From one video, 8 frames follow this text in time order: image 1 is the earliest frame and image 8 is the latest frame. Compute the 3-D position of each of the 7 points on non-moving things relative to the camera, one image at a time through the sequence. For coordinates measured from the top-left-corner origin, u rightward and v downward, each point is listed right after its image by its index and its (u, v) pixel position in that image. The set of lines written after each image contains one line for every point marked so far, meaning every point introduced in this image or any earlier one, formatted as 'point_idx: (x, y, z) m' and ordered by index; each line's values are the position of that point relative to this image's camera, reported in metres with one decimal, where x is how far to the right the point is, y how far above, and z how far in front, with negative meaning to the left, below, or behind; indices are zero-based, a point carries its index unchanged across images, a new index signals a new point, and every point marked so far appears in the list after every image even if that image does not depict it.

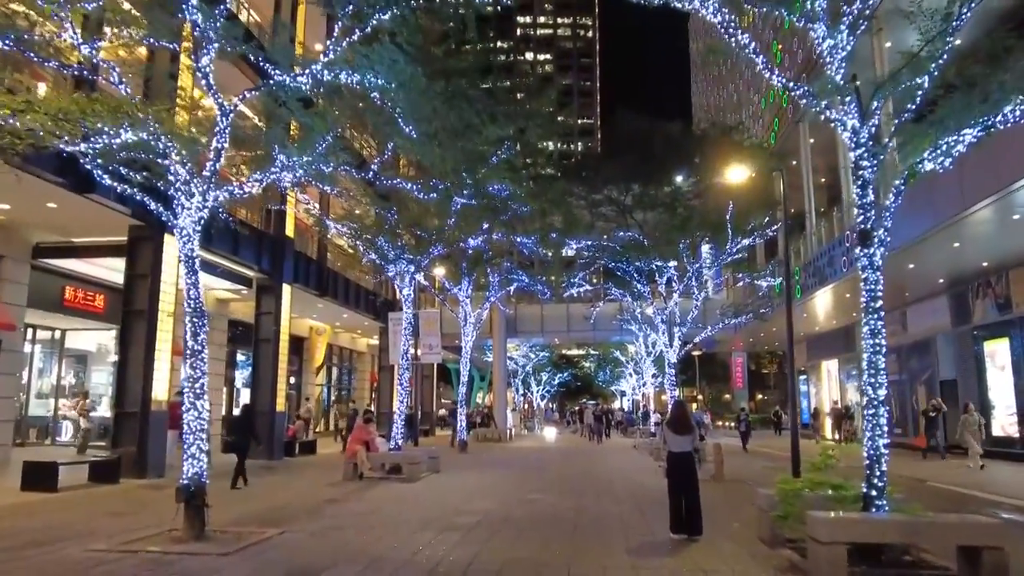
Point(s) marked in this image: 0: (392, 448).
0: (-2.6, -3.5, +17.6) m
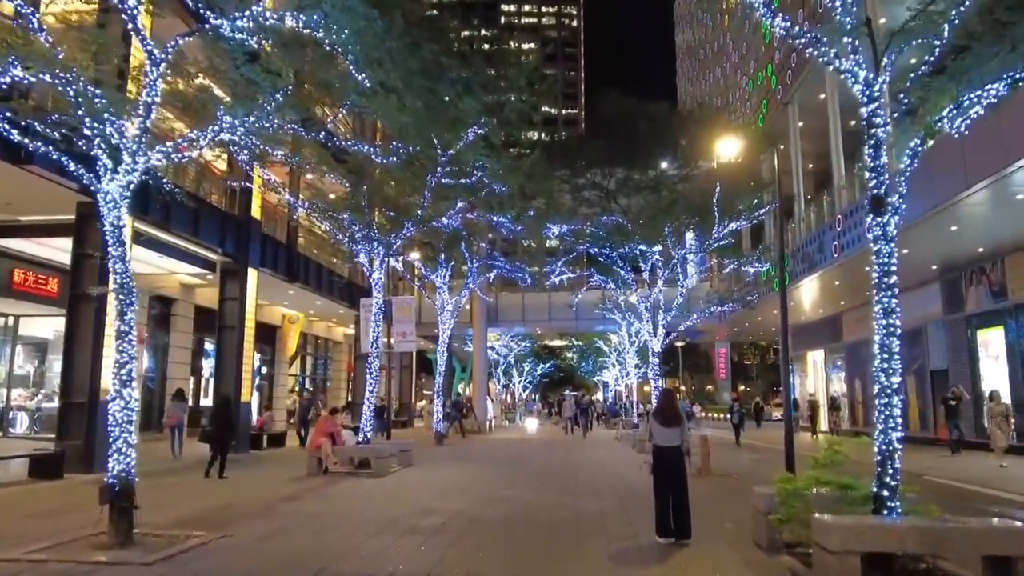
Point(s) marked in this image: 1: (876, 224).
0: (-3.1, -3.2, +16.6) m
1: (+3.2, +0.6, +7.1) m
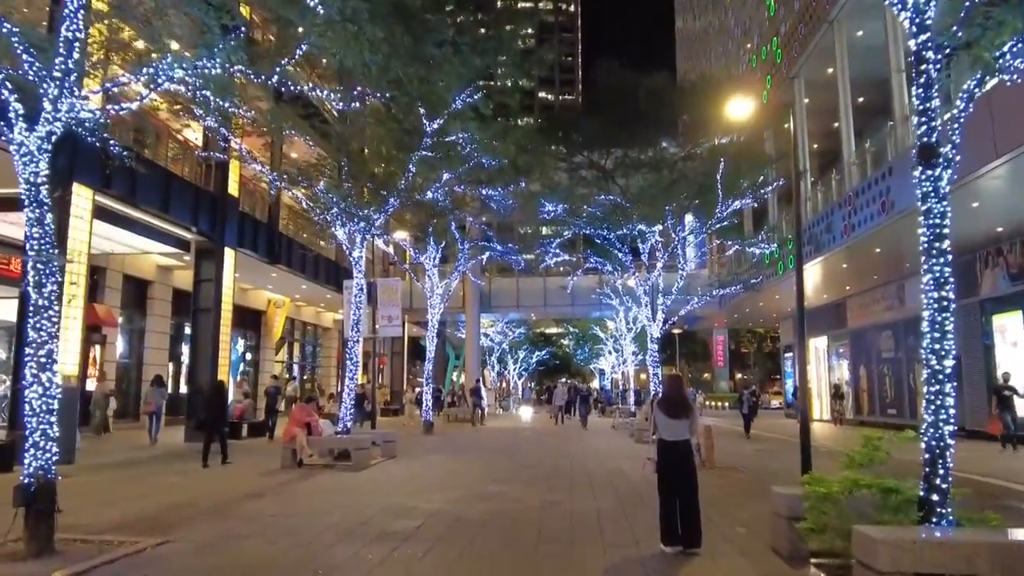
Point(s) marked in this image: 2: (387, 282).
0: (-3.3, -2.8, +15.5) m
1: (+3.1, +0.8, +6.0) m
2: (-3.1, +0.1, +19.9) m
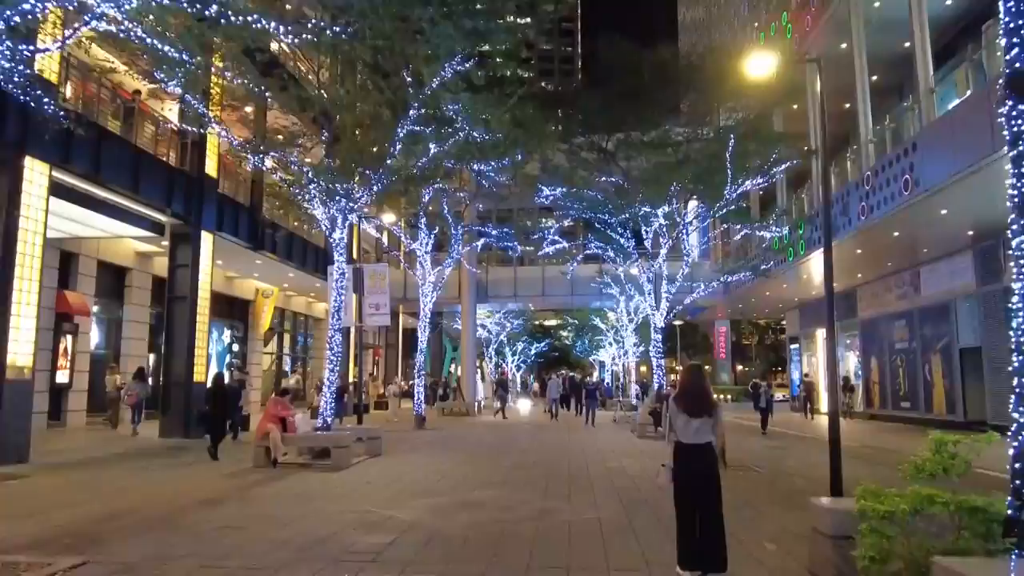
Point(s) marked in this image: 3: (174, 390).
0: (-3.4, -2.5, +14.3) m
1: (+3.0, +1.0, +4.8) m
2: (-3.2, +0.5, +18.7) m
3: (-8.0, -2.4, +19.1) m
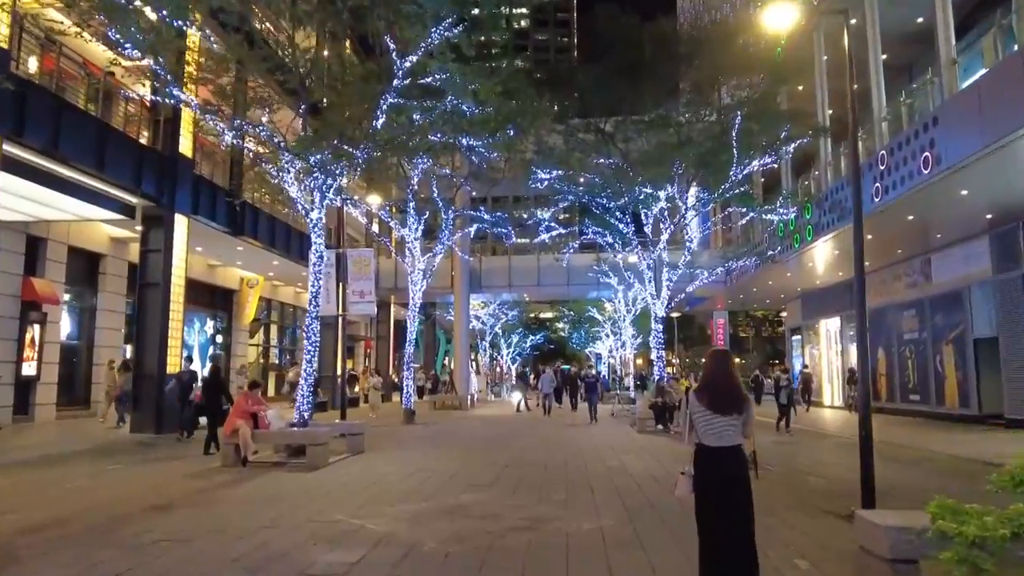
0: (-3.5, -2.2, +13.2) m
1: (+2.9, +1.2, +3.7) m
2: (-3.3, +0.8, +17.6) m
3: (-8.1, -2.1, +17.9) m
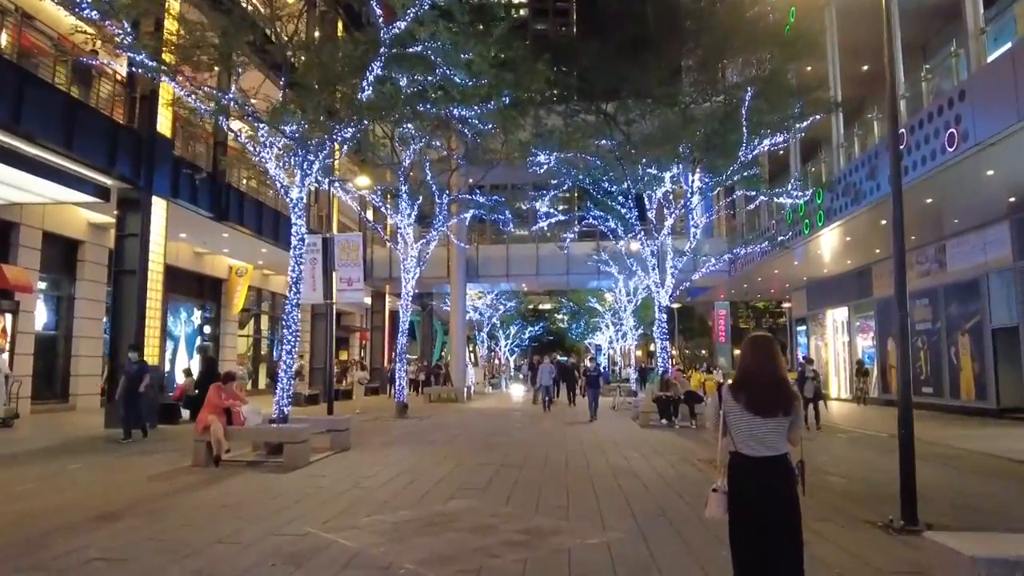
0: (-3.6, -2.0, +12.3) m
1: (+2.8, +1.4, +2.7) m
2: (-3.4, +1.0, +16.6) m
3: (-8.2, -1.8, +17.0) m
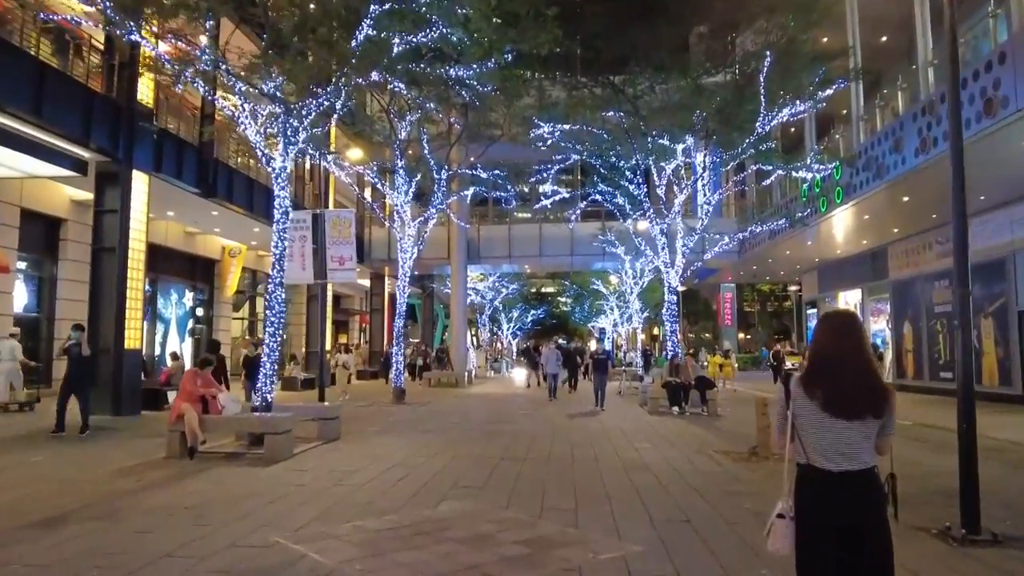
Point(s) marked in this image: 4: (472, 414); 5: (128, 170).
0: (-3.6, -1.7, +11.4) m
1: (+2.8, +1.5, +1.7) m
2: (-3.4, +1.4, +15.6) m
3: (-8.2, -1.4, +16.1) m
4: (-0.8, -2.7, +17.6) m
5: (-7.7, +2.4, +16.4) m
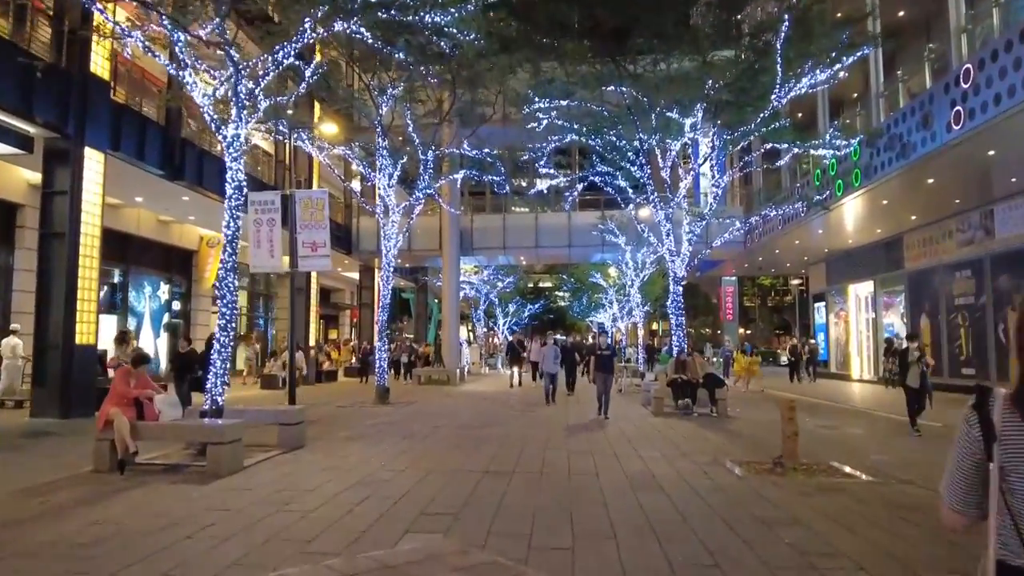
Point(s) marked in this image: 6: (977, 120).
0: (-3.7, -1.5, +9.9) m
1: (+2.7, +1.6, +0.2) m
2: (-3.5, +1.6, +14.1) m
3: (-8.3, -1.2, +14.6) m
4: (-1.0, -2.5, +16.1) m
5: (-7.9, +2.6, +14.9) m
6: (+7.9, +2.9, +13.6) m
